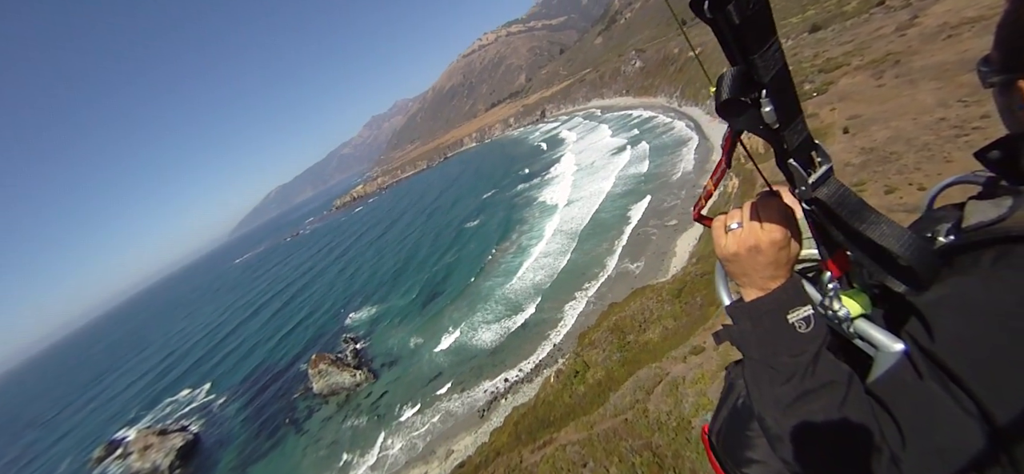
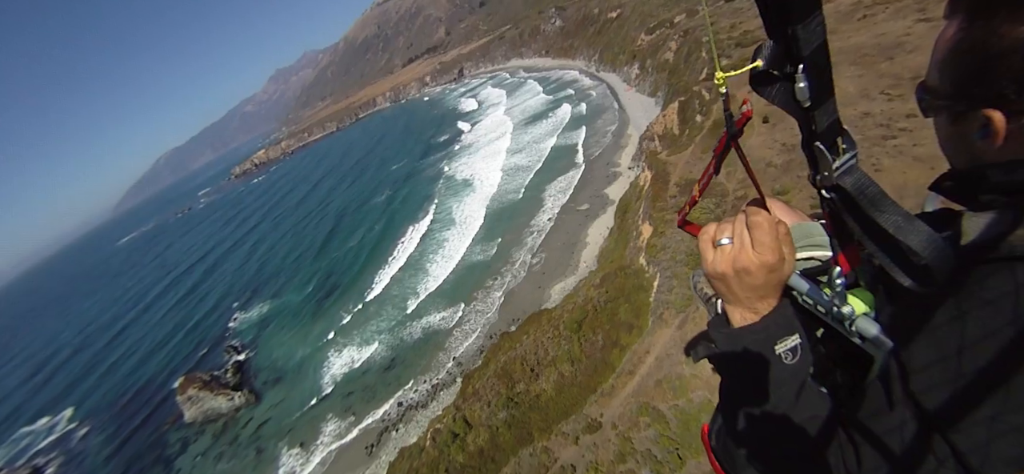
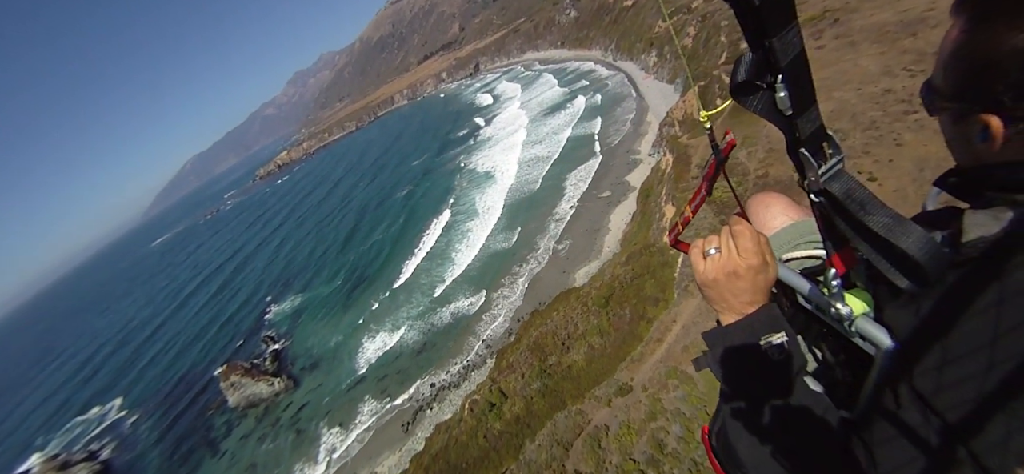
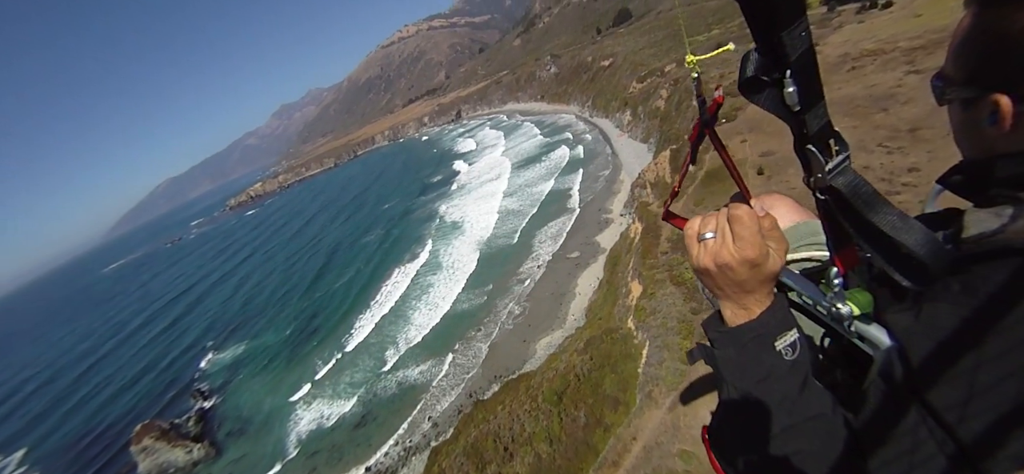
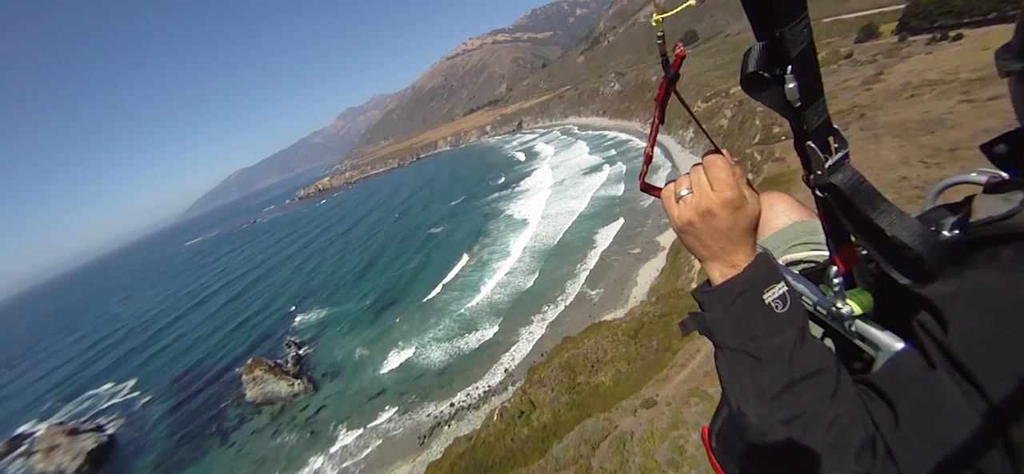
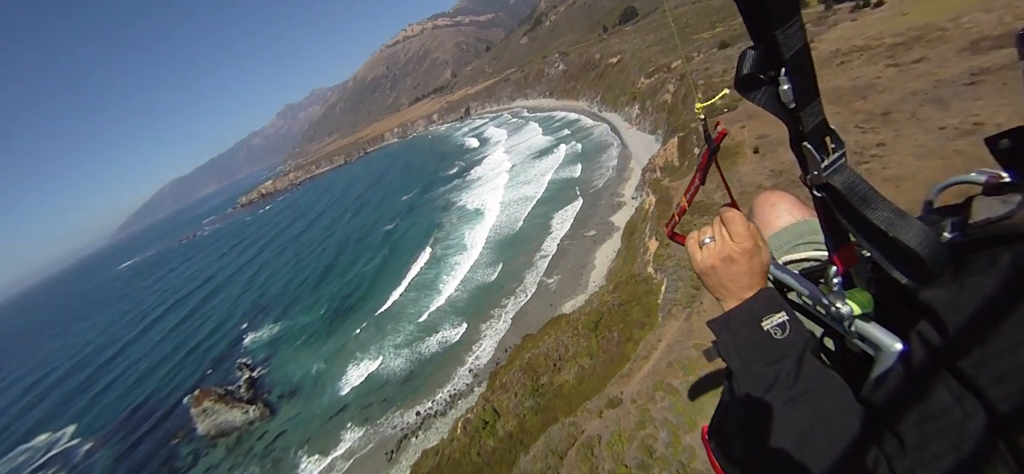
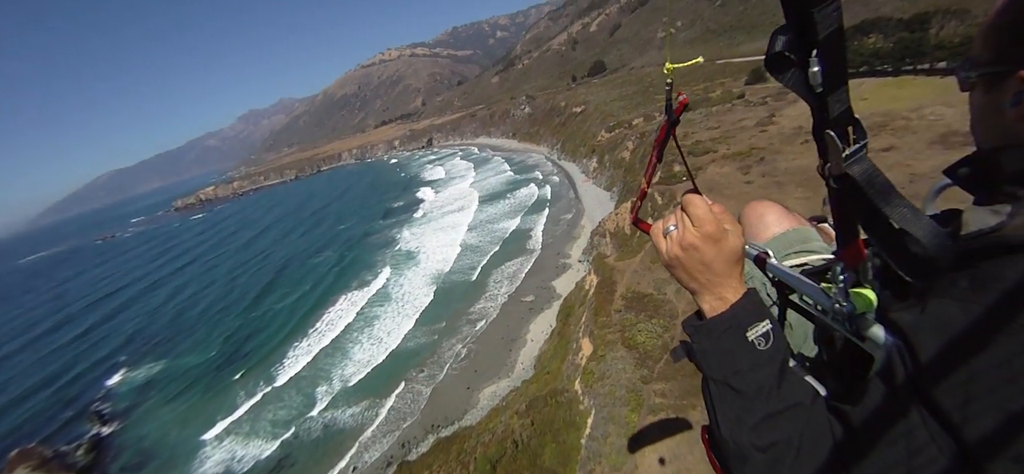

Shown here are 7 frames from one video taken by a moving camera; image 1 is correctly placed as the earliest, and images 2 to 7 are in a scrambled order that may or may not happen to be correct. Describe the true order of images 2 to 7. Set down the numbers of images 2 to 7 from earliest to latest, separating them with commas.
5, 6, 3, 2, 4, 7
